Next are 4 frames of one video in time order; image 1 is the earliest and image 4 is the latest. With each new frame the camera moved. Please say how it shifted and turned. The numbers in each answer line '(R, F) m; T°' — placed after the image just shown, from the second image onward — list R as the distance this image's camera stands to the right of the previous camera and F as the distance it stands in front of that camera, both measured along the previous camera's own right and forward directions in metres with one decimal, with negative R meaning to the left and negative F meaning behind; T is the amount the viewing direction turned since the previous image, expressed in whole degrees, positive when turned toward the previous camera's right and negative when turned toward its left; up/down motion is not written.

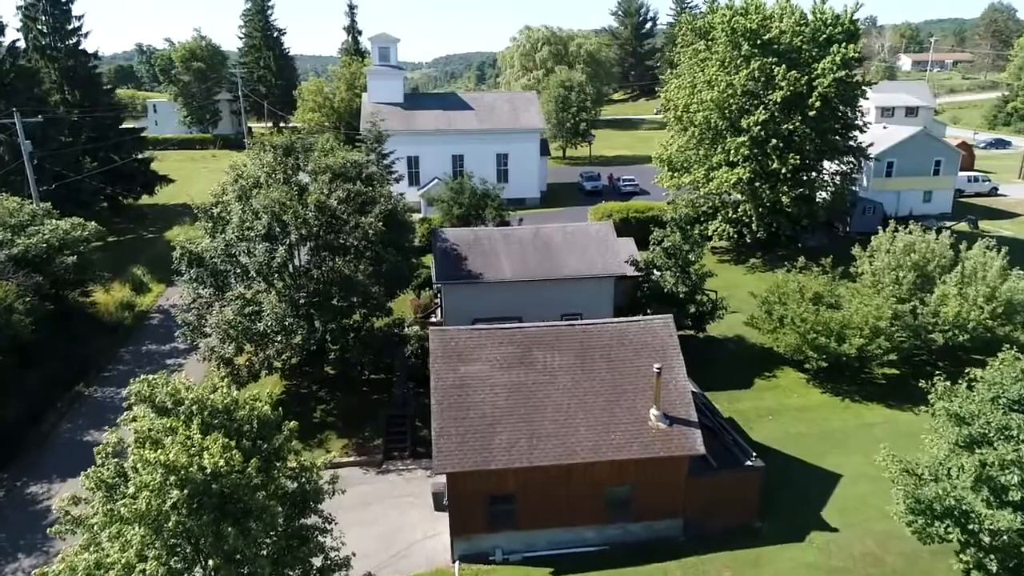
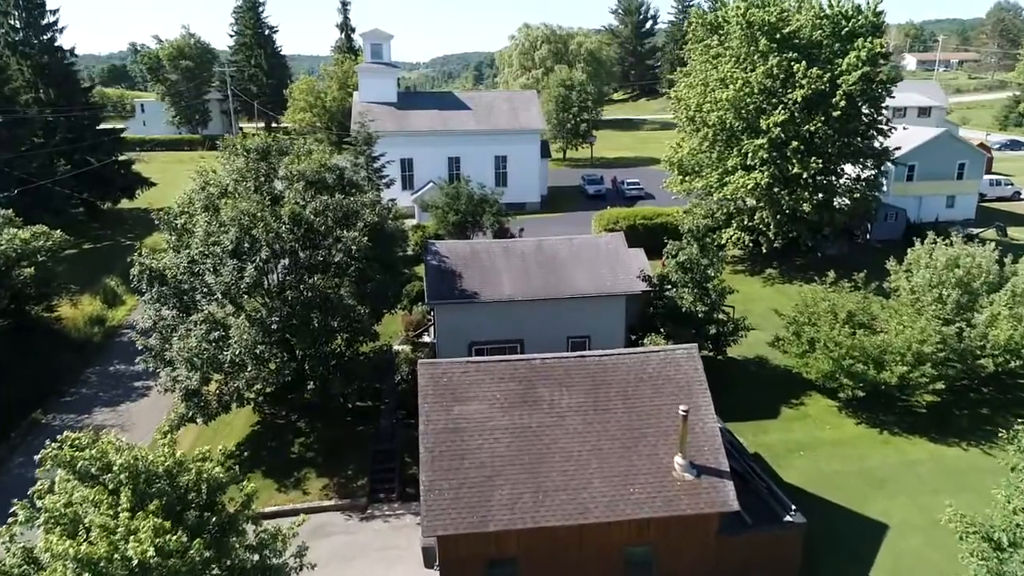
(-0.1, +2.6) m; 0°
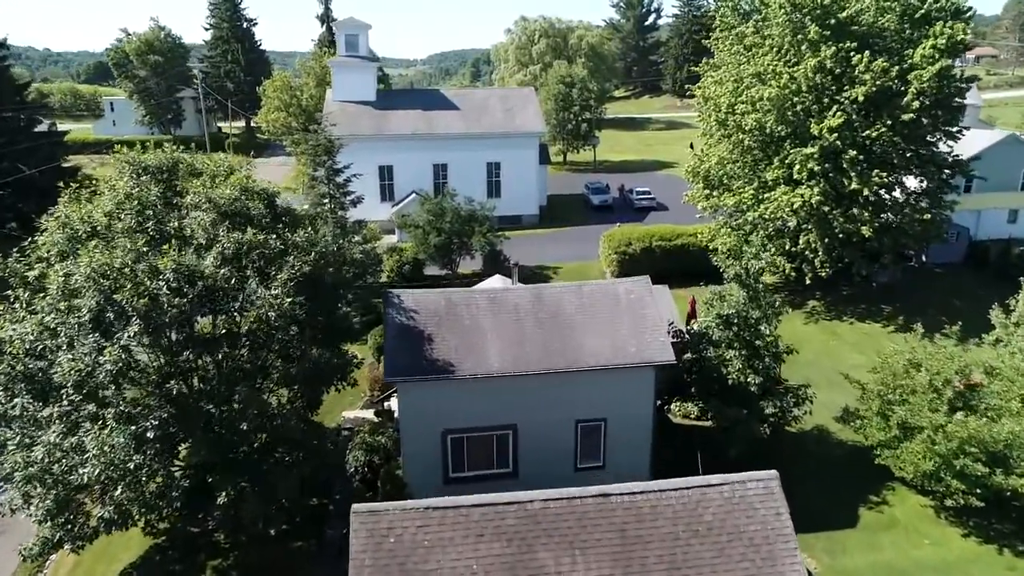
(+0.2, +6.1) m; 0°
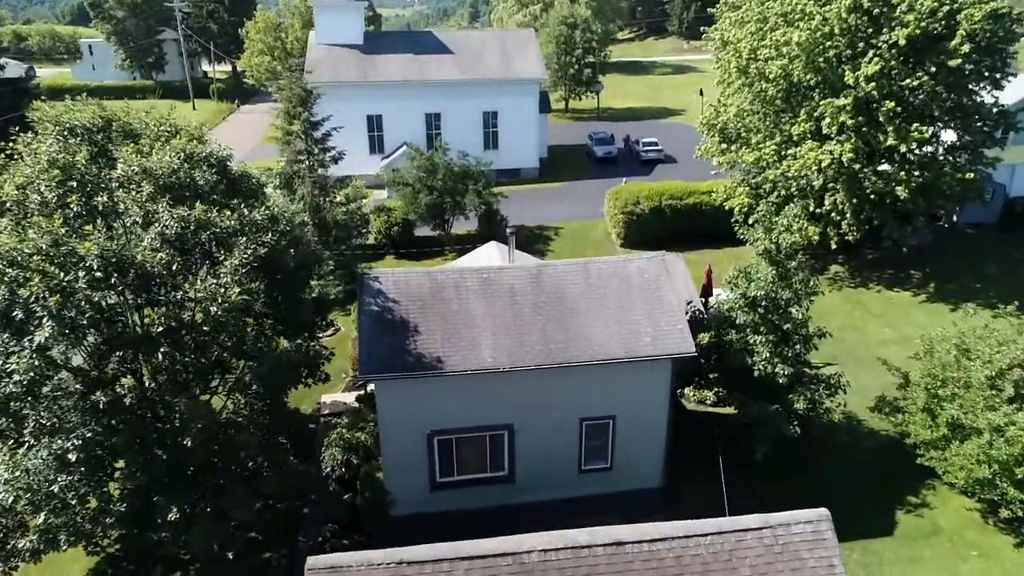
(+0.1, +2.4) m; 0°
